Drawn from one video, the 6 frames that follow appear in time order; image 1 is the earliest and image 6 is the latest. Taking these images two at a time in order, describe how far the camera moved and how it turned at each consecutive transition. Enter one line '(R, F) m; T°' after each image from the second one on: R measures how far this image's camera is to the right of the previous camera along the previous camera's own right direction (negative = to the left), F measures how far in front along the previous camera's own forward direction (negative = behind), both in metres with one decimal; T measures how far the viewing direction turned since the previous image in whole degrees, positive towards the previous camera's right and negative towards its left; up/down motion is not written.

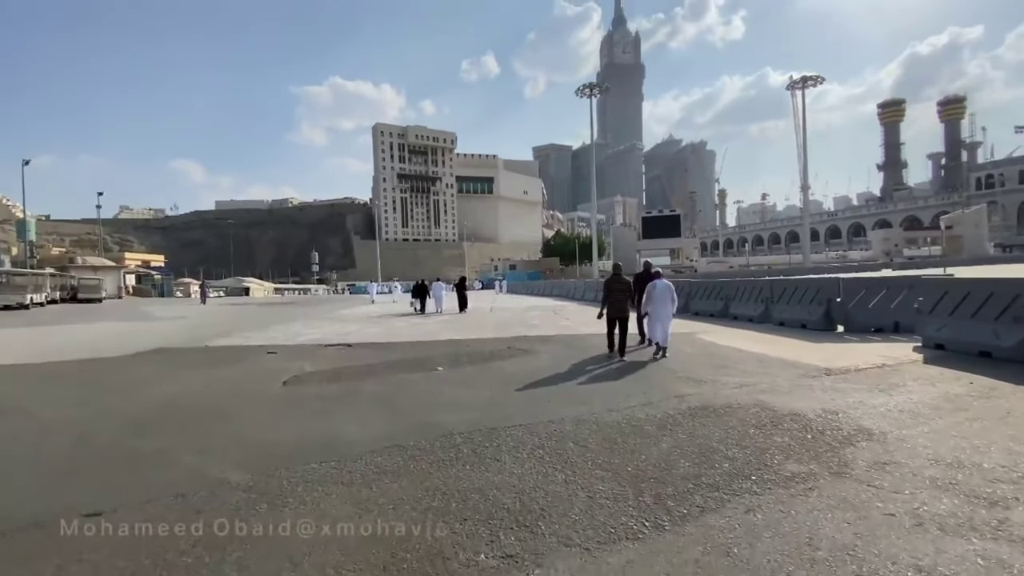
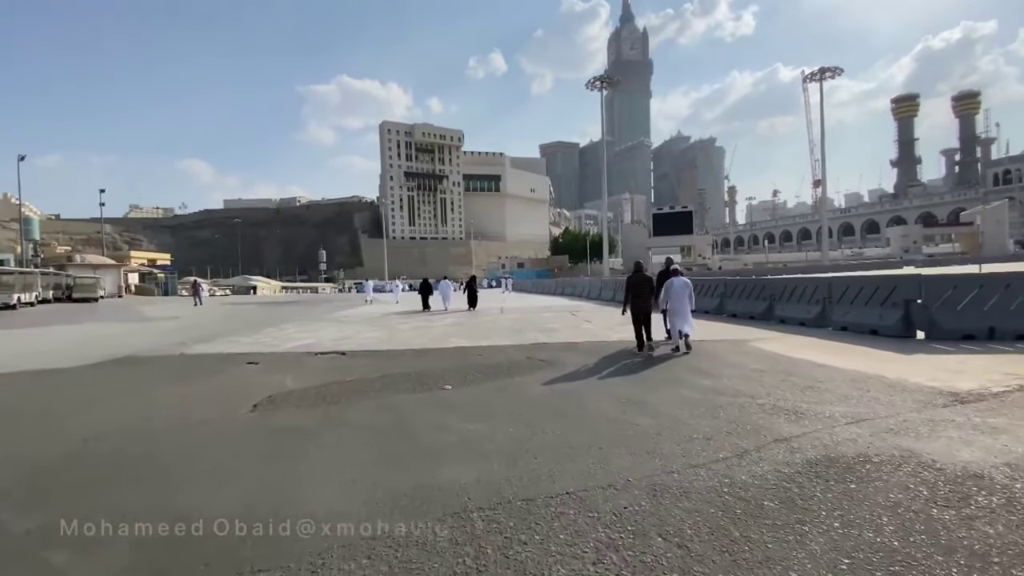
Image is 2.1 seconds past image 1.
(-0.3, +1.8) m; -1°
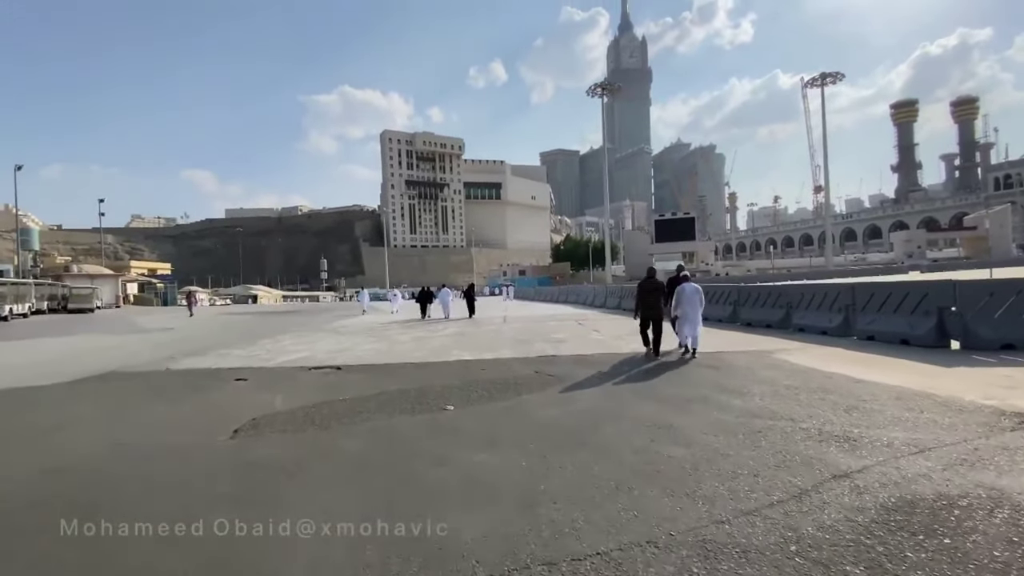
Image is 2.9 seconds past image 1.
(-0.1, +0.7) m; 0°
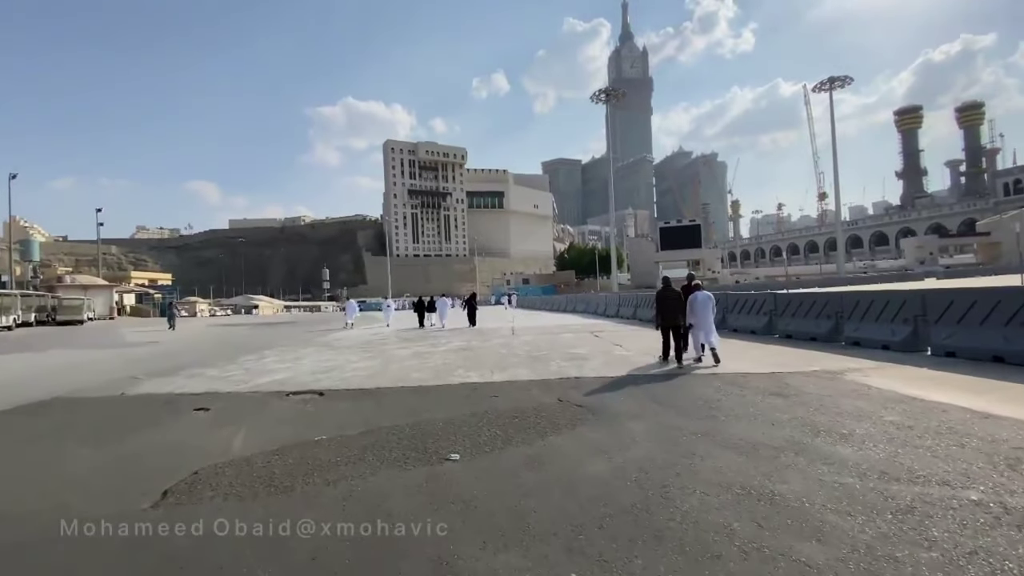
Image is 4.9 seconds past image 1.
(-0.2, +1.7) m; 0°
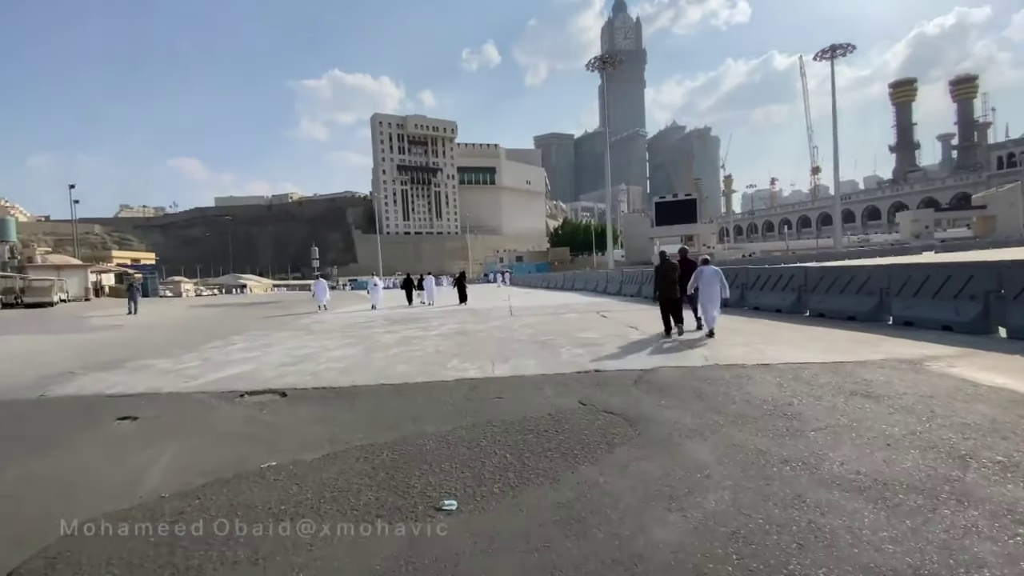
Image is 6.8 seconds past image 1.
(-0.2, +1.6) m; +1°
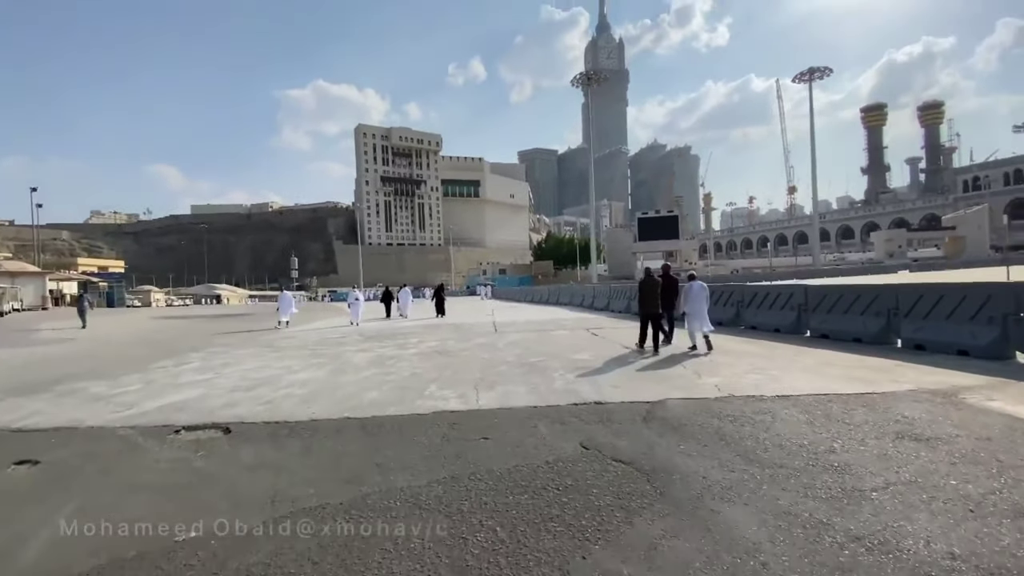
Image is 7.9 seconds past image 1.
(-0.1, +0.9) m; +2°
